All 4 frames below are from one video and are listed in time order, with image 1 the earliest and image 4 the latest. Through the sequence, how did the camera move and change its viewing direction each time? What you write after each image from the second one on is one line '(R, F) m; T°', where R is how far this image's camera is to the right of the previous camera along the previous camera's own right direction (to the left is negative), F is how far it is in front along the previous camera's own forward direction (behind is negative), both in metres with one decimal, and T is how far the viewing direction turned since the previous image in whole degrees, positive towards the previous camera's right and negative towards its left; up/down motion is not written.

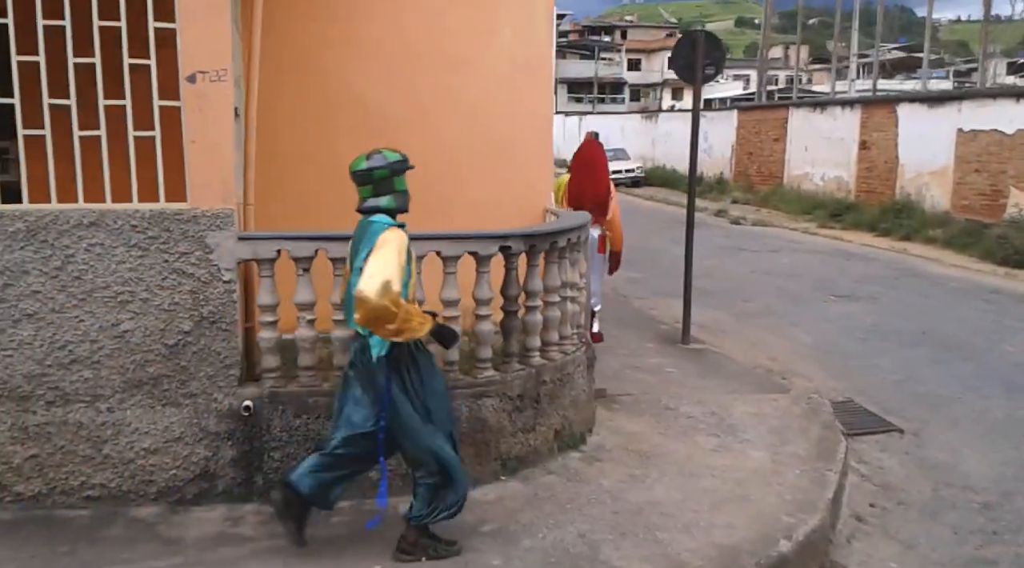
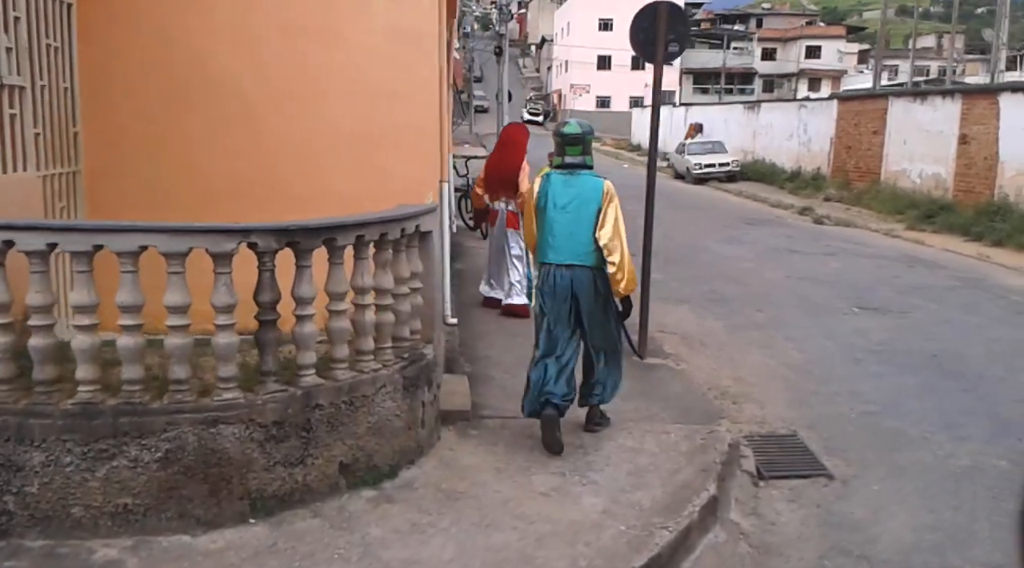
(+1.5, +0.8) m; -8°
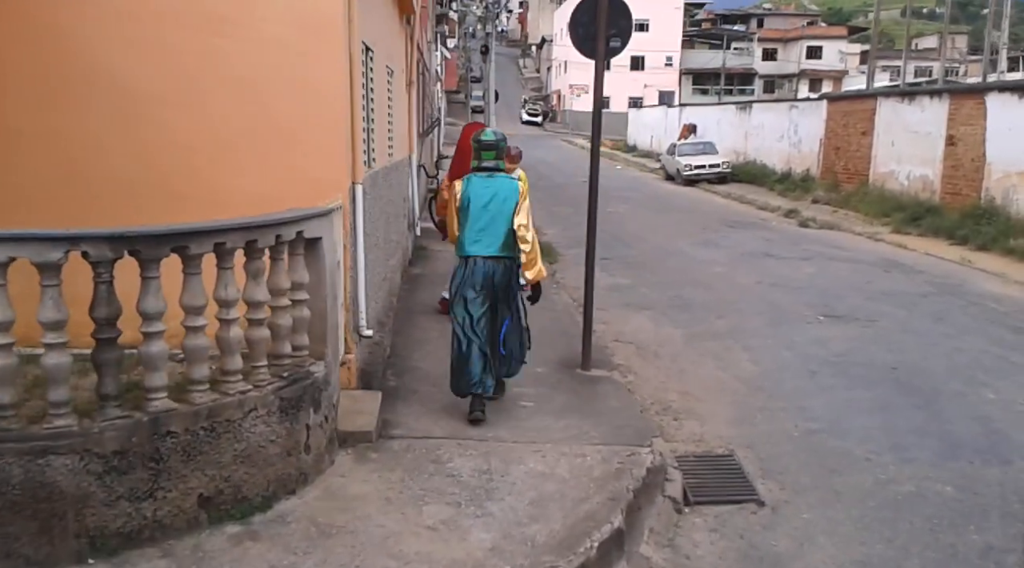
(+0.5, +0.3) m; 0°
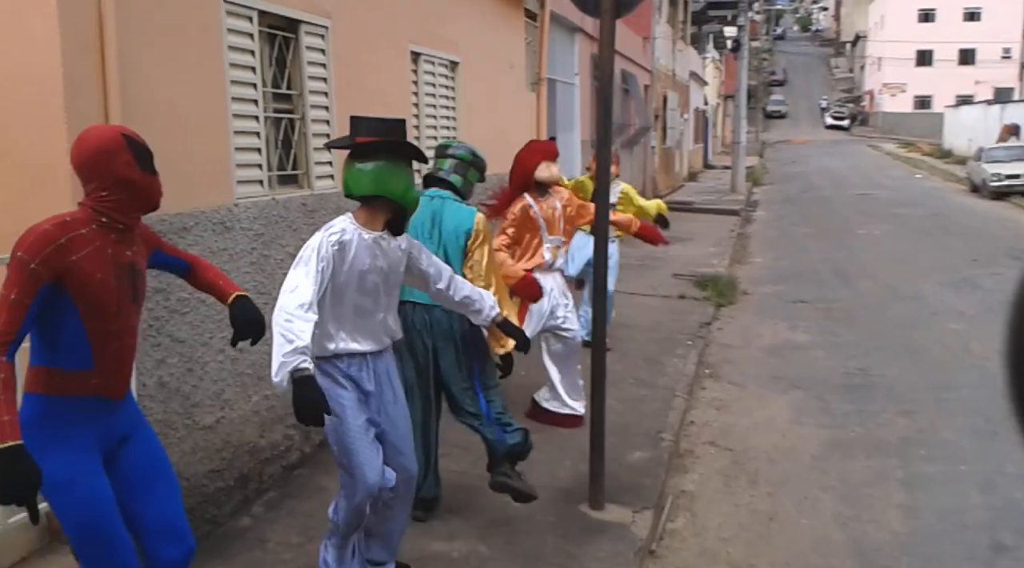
(+1.5, +2.5) m; -19°
